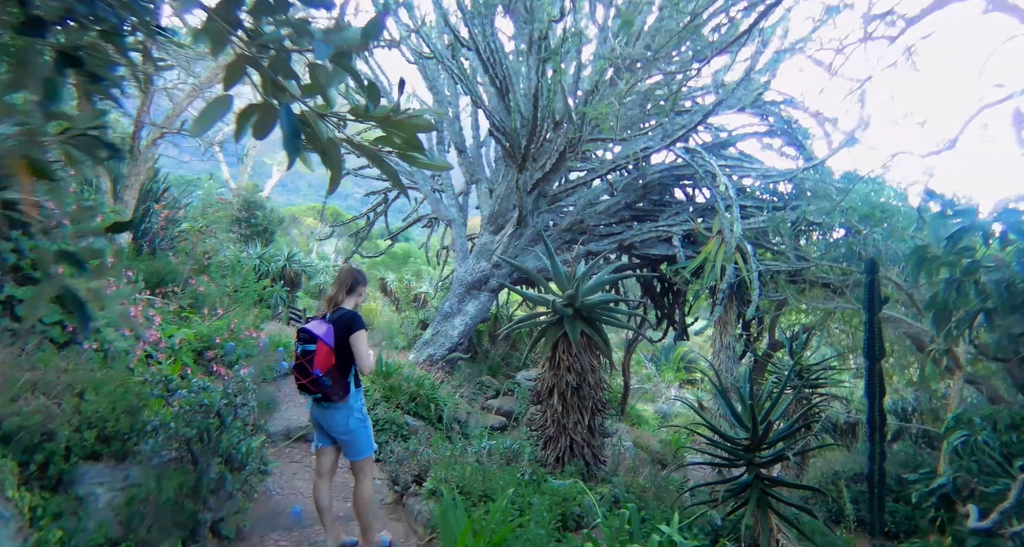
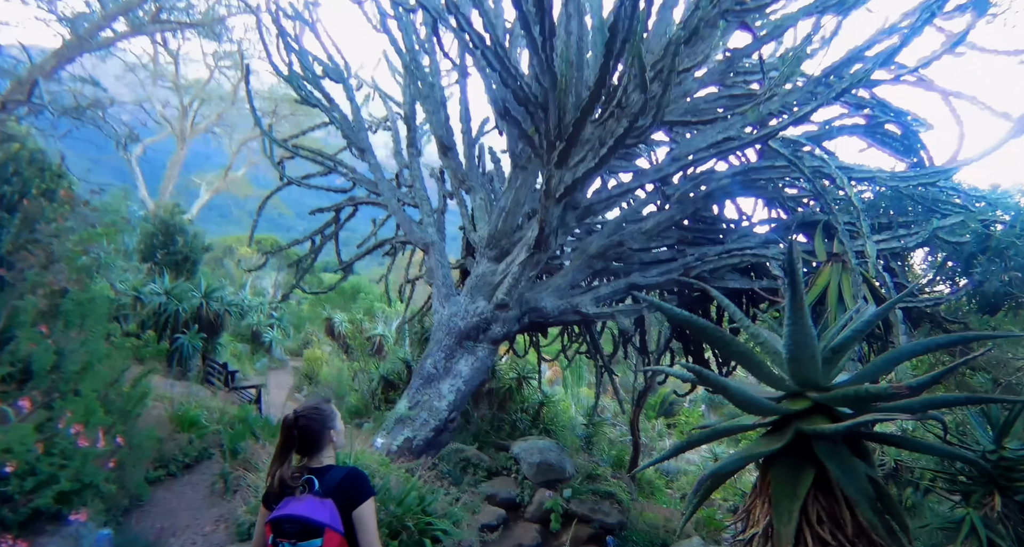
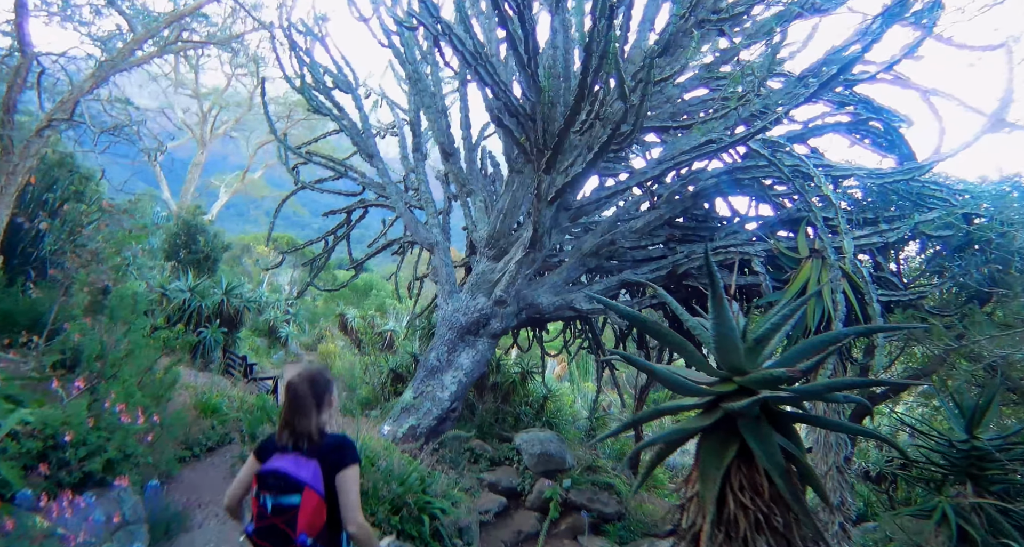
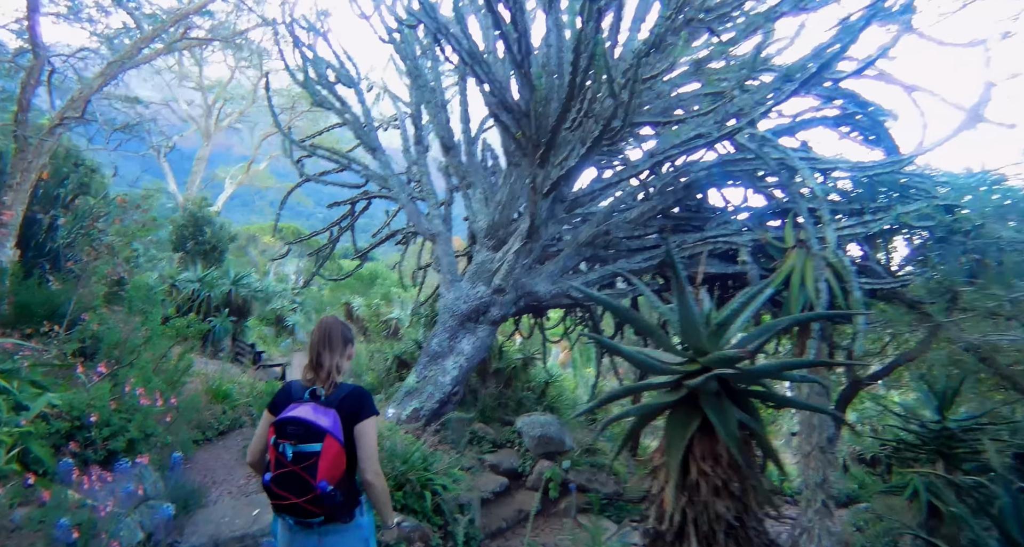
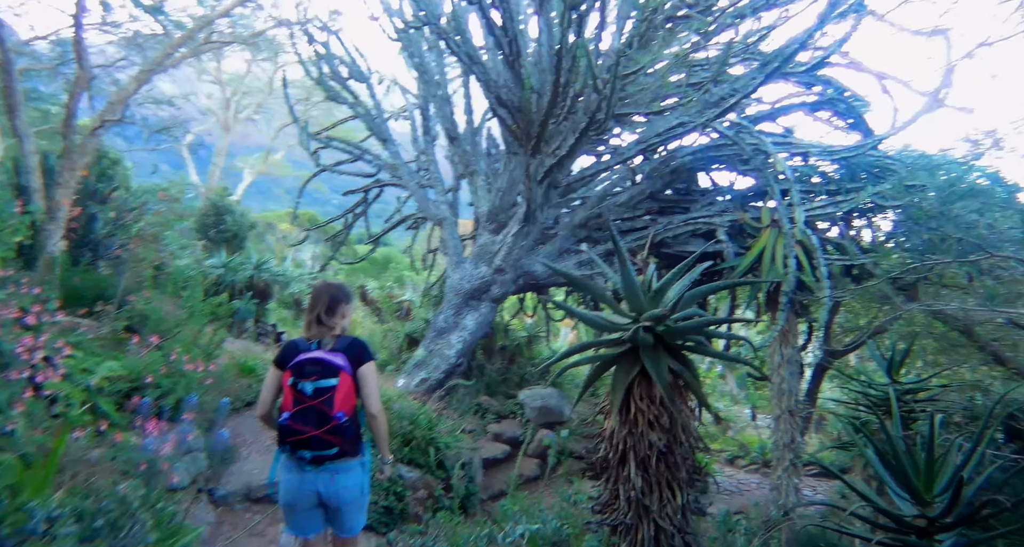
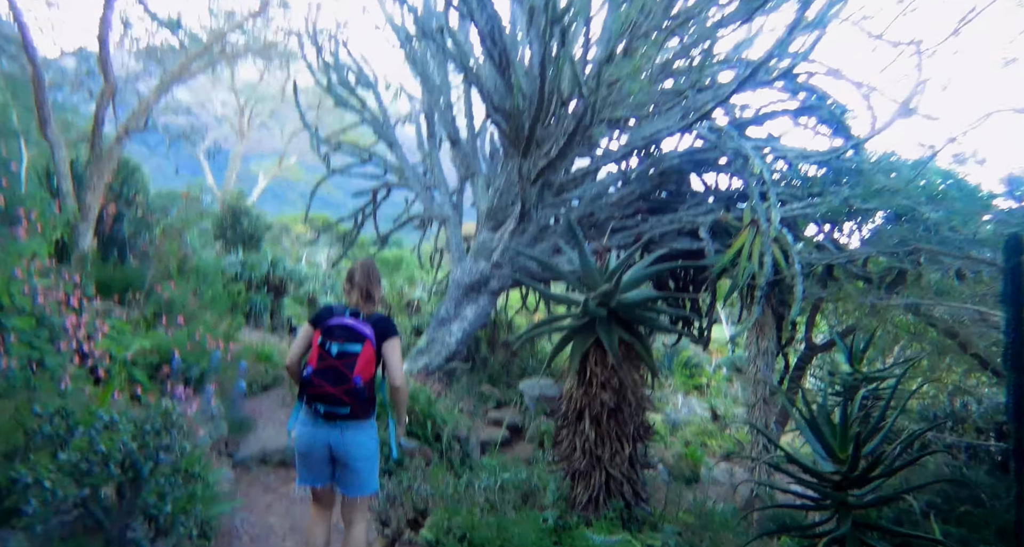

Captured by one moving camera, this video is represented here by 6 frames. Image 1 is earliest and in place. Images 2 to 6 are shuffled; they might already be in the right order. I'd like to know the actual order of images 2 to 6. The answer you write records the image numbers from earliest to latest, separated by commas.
6, 5, 4, 3, 2
